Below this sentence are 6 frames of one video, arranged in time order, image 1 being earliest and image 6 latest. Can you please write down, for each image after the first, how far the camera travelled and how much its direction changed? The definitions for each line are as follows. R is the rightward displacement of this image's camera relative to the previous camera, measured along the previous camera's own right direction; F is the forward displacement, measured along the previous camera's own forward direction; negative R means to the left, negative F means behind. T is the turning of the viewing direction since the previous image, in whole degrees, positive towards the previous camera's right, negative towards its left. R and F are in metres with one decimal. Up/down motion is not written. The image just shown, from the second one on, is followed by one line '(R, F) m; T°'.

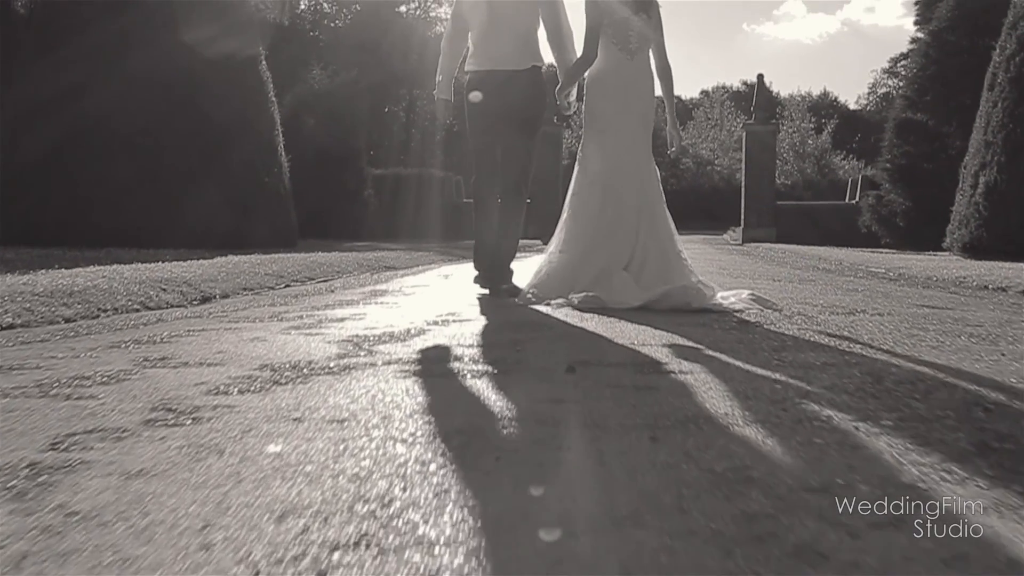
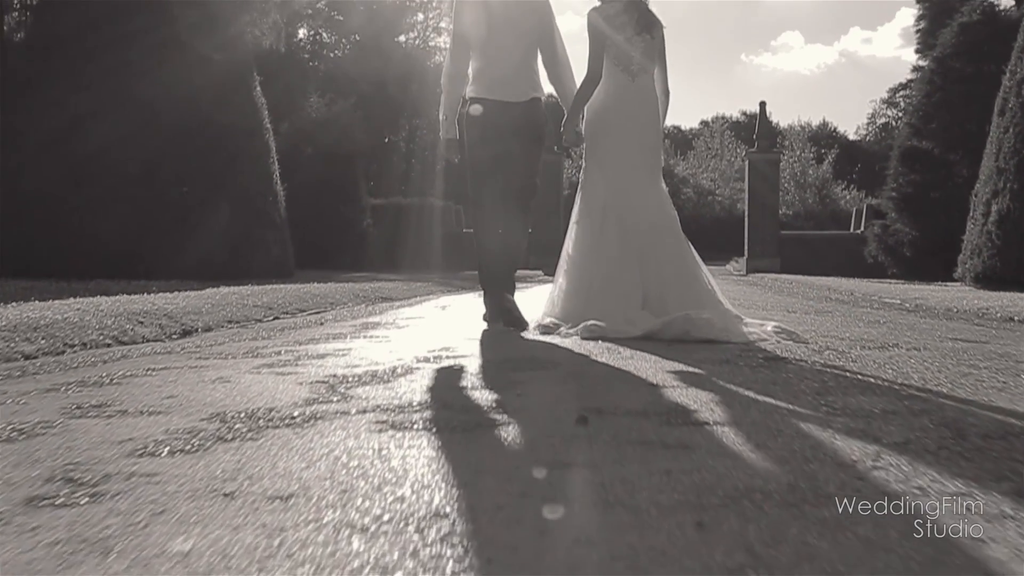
(0.0, +0.4) m; 0°
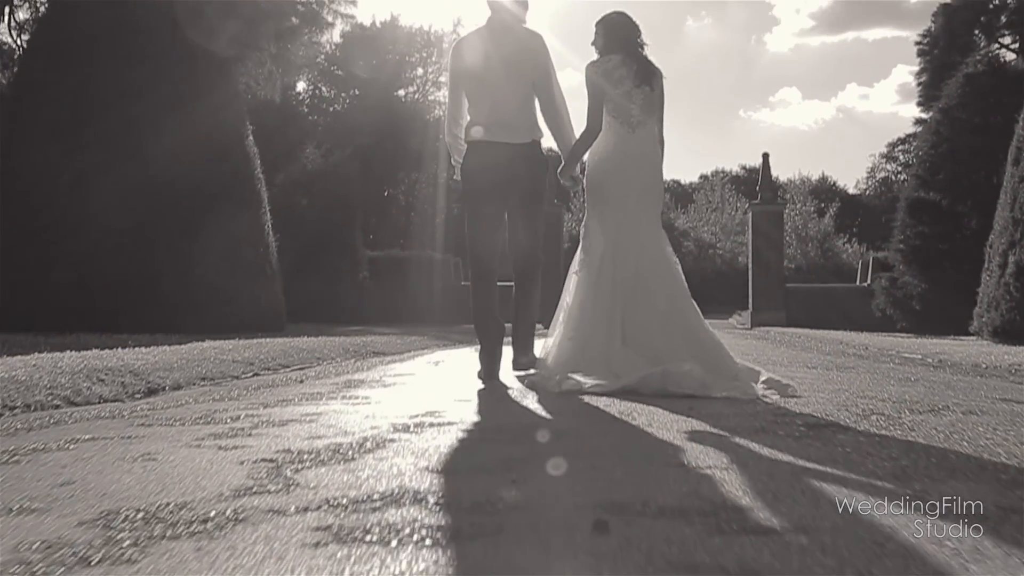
(0.0, +0.5) m; 0°
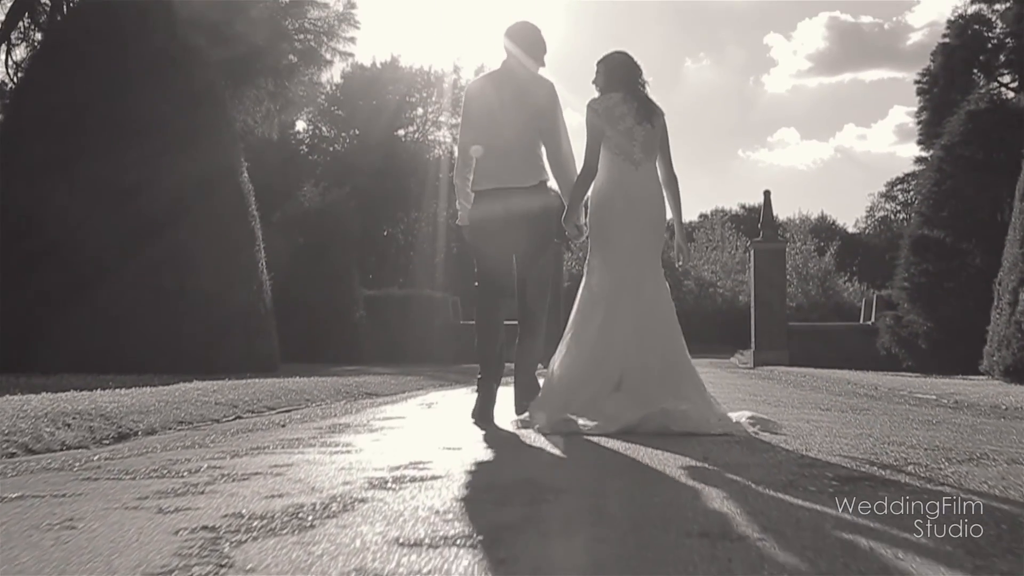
(0.0, +0.3) m; 0°
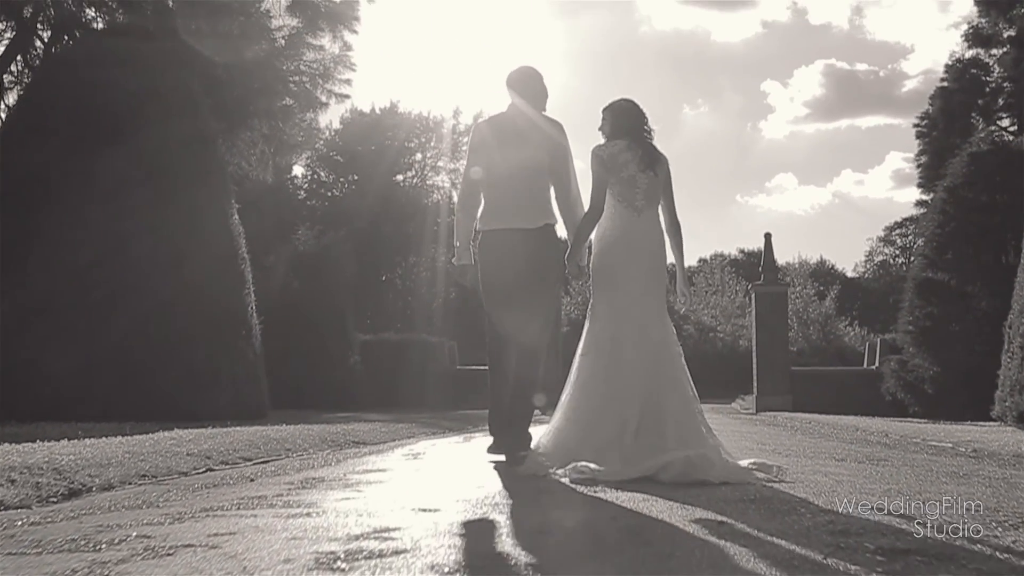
(0.0, +0.4) m; 0°
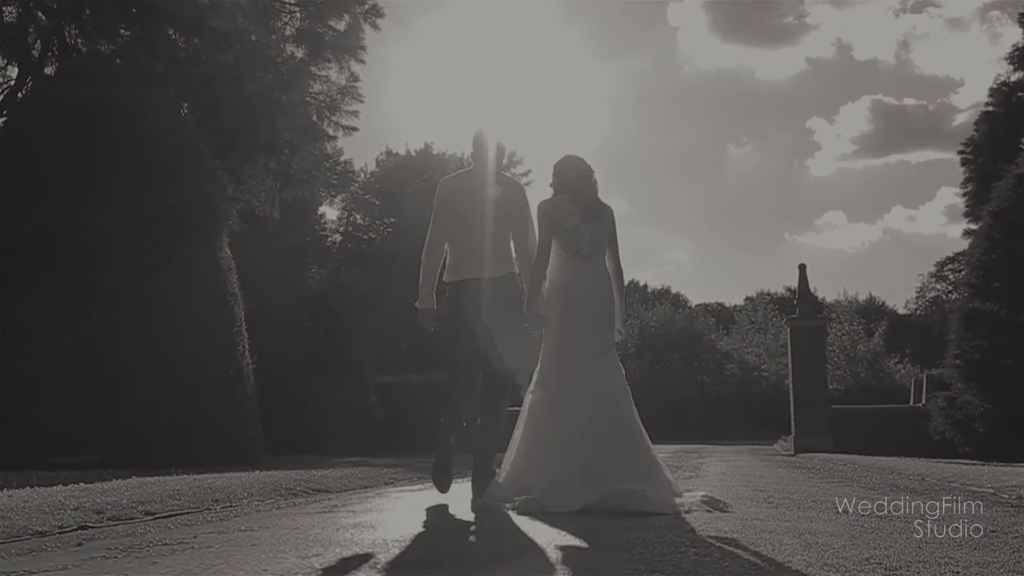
(+0.6, +1.0) m; -3°
